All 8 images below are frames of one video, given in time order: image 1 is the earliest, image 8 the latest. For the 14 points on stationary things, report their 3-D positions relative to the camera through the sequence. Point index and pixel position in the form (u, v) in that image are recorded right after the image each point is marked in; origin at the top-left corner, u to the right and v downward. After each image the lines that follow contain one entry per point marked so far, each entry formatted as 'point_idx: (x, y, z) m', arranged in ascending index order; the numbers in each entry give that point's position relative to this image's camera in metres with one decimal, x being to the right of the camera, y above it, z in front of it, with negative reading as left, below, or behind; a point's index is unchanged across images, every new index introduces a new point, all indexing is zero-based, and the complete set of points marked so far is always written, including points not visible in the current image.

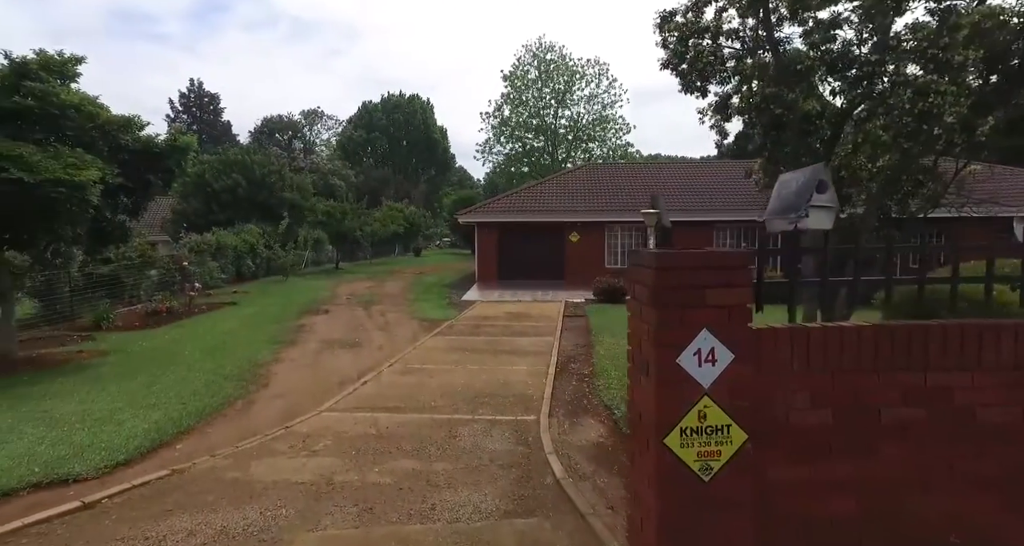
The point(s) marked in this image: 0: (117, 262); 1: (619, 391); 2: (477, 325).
0: (-10.5, +0.3, +15.0) m
1: (+1.4, -1.6, +7.6) m
2: (-0.8, -1.3, +13.5) m
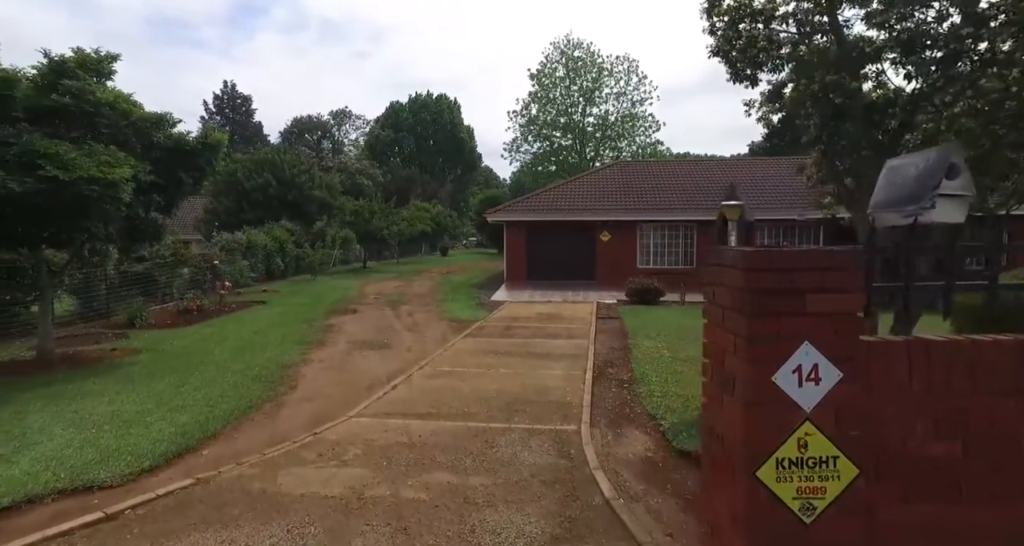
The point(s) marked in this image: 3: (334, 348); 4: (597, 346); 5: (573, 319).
0: (-9.7, +0.4, +15.1) m
1: (+1.9, -1.6, +7.1) m
2: (0.0, -1.3, +13.2) m
3: (-3.2, -1.4, +10.3) m
4: (+1.7, -1.4, +11.0) m
5: (+1.6, -1.2, +14.2) m
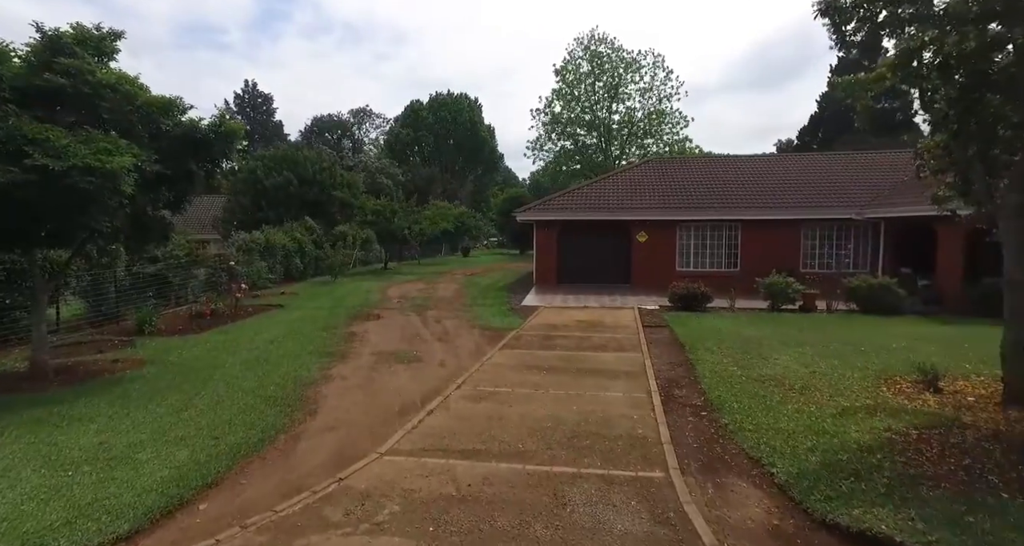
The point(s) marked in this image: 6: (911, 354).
0: (-8.8, +0.3, +14.1) m
1: (+2.6, -1.7, +5.8) m
2: (+0.8, -1.4, +12.0) m
3: (-2.5, -1.5, +9.2) m
4: (+2.5, -1.5, +9.7) m
5: (+2.5, -1.3, +12.9) m
6: (+6.9, -1.5, +9.7) m
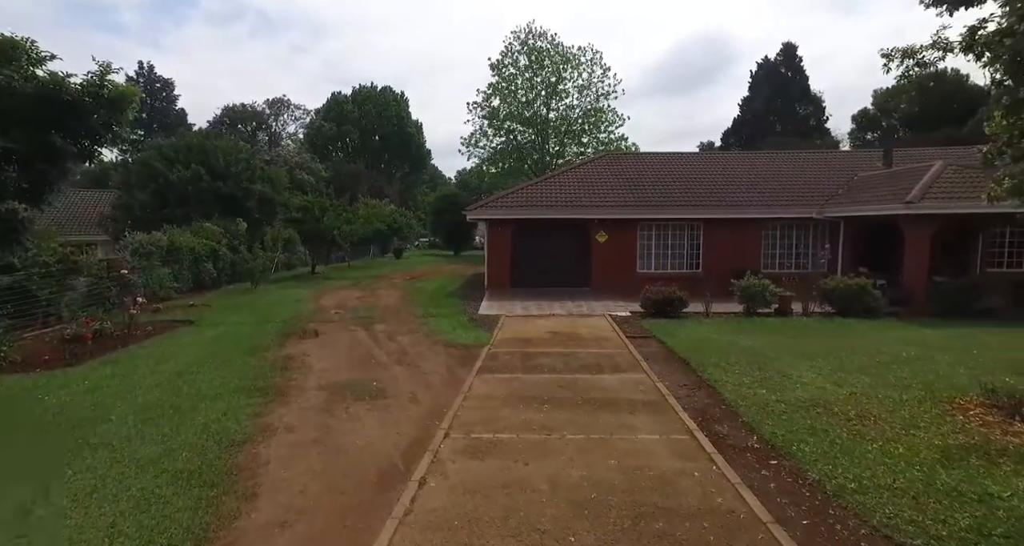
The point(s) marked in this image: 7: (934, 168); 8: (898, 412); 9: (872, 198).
0: (-9.5, +0.1, +11.1) m
1: (+2.9, -1.8, +4.4) m
2: (+0.3, -1.5, +10.2) m
3: (-2.6, -1.6, +7.0) m
4: (+2.2, -1.6, +8.2) m
5: (+1.8, -1.4, +11.4) m
6: (+6.6, -1.5, +8.8) m
7: (+12.5, +3.2, +16.7) m
8: (+4.6, -1.6, +6.7) m
9: (+10.7, +2.2, +16.8) m
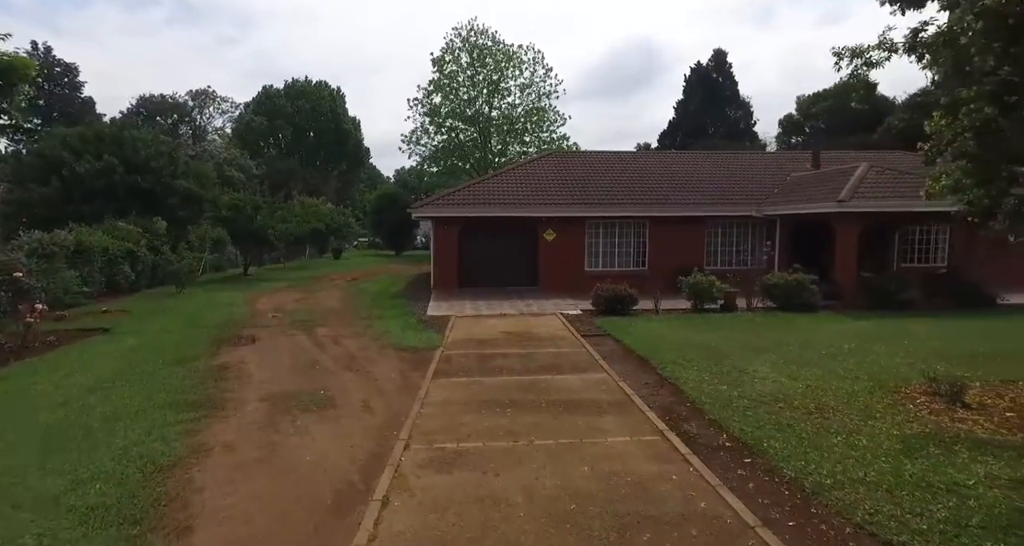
0: (-10.4, 0.0, +9.7) m
1: (+2.7, -1.7, +4.3) m
2: (-0.5, -1.4, +9.9) m
3: (-3.0, -1.6, +6.4) m
4: (+1.6, -1.6, +8.1) m
5: (+0.9, -1.3, +11.2) m
6: (+5.9, -1.4, +9.1) m
7: (+10.9, +3.3, +17.6) m
8: (+4.2, -1.6, +6.8) m
9: (+9.1, +2.4, +17.5) m
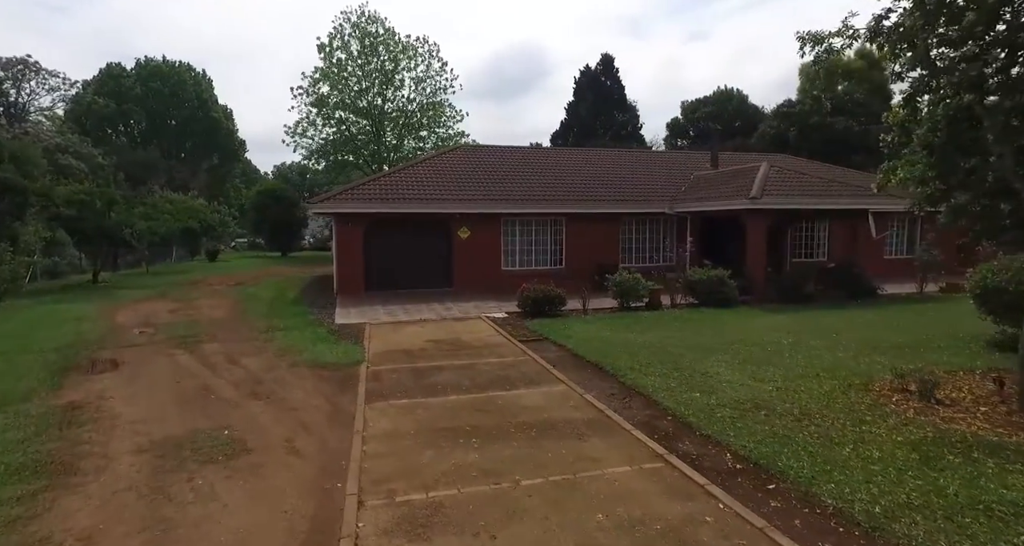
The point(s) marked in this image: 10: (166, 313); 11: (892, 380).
0: (-11.1, -0.2, +6.5) m
1: (+2.8, -1.7, +3.7) m
2: (-1.4, -1.5, +8.5) m
3: (-3.2, -1.7, +4.6) m
4: (+1.0, -1.5, +7.2) m
5: (-0.3, -1.3, +10.1) m
6: (+5.0, -1.3, +9.1) m
7: (+8.2, +3.5, +18.4) m
8: (+3.7, -1.5, +6.5) m
9: (+6.5, +2.5, +17.9) m
10: (-8.2, -1.0, +13.5) m
11: (+4.8, -1.4, +7.1) m
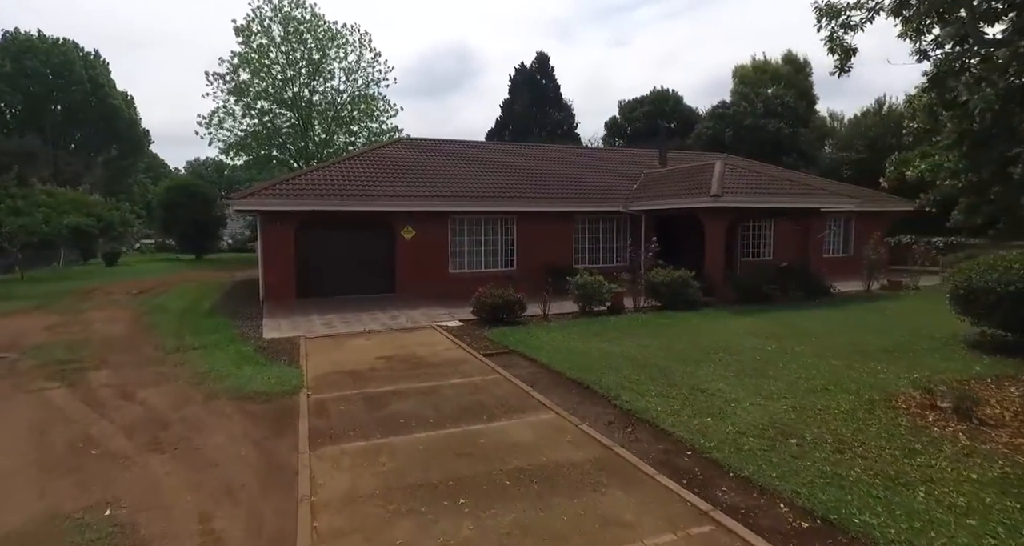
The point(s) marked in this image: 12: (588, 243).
0: (-11.1, -0.4, +3.9) m
1: (+3.0, -1.8, +2.8) m
2: (-1.8, -1.6, +7.1) m
3: (-3.1, -1.8, +3.0) m
4: (+0.8, -1.6, +6.1) m
5: (-0.9, -1.4, +8.8) m
6: (+4.6, -1.4, +8.4) m
7: (+6.5, +3.5, +18.0) m
8: (+3.6, -1.6, +5.7) m
9: (+4.9, +2.5, +17.3) m
10: (-9.1, -1.1, +11.2) m
11: (+4.6, -1.4, +6.4) m
12: (+2.5, +1.0, +18.4) m
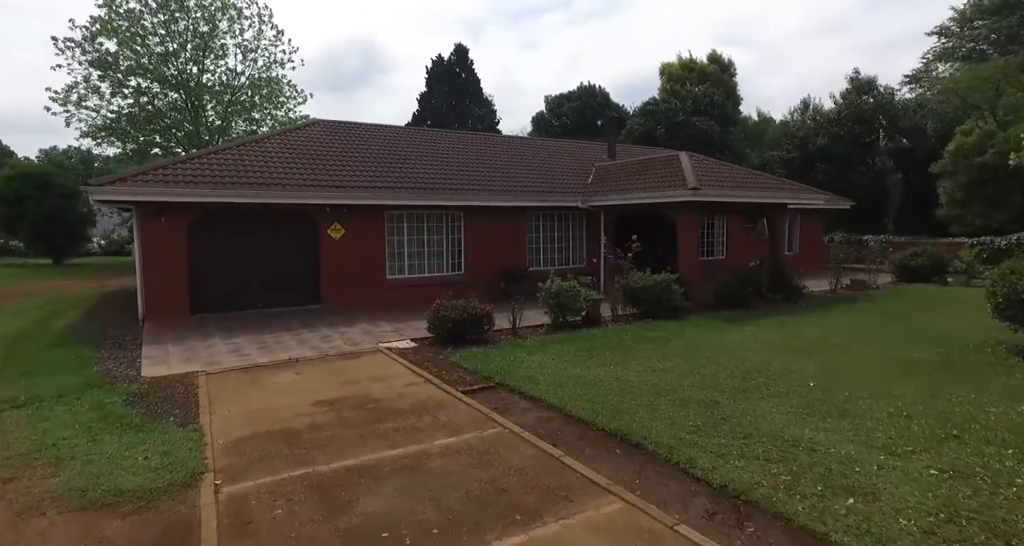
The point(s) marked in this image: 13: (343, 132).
0: (-10.3, -0.6, -0.2) m
1: (+3.8, -1.8, +1.0) m
2: (-1.5, -1.7, +4.4) m
3: (-2.2, -1.9, +0.2) m
4: (+1.2, -1.7, +3.8) m
5: (-0.9, -1.5, +6.3) m
6: (+4.6, -1.4, +6.7) m
7: (+5.0, +3.4, +16.5) m
8: (+4.0, -1.6, +3.9) m
9: (+3.5, +2.4, +15.5) m
10: (-9.4, -1.3, +7.3) m
11: (+4.9, -1.5, +4.8) m
12: (+0.9, +0.9, +16.3) m
13: (-5.2, +4.3, +17.3) m
